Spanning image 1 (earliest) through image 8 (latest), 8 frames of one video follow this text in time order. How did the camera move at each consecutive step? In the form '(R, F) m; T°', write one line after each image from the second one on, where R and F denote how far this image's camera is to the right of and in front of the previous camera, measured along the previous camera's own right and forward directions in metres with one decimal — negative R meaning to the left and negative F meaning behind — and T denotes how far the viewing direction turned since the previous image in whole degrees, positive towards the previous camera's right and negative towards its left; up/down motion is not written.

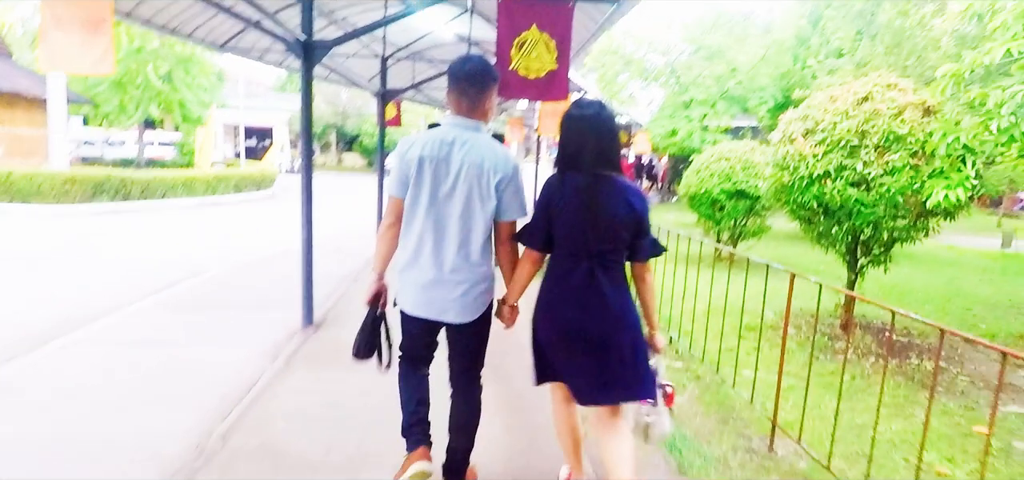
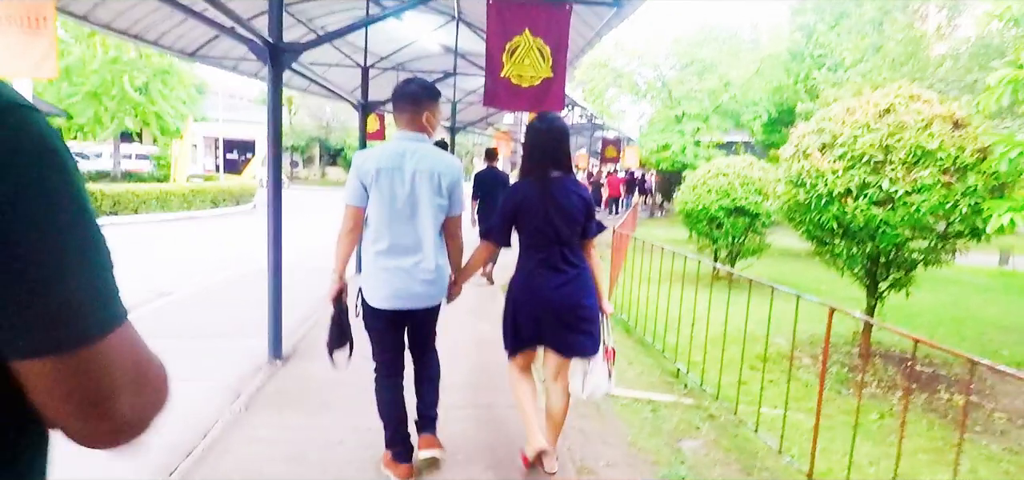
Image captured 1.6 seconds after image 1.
(-0.1, +0.5) m; +1°
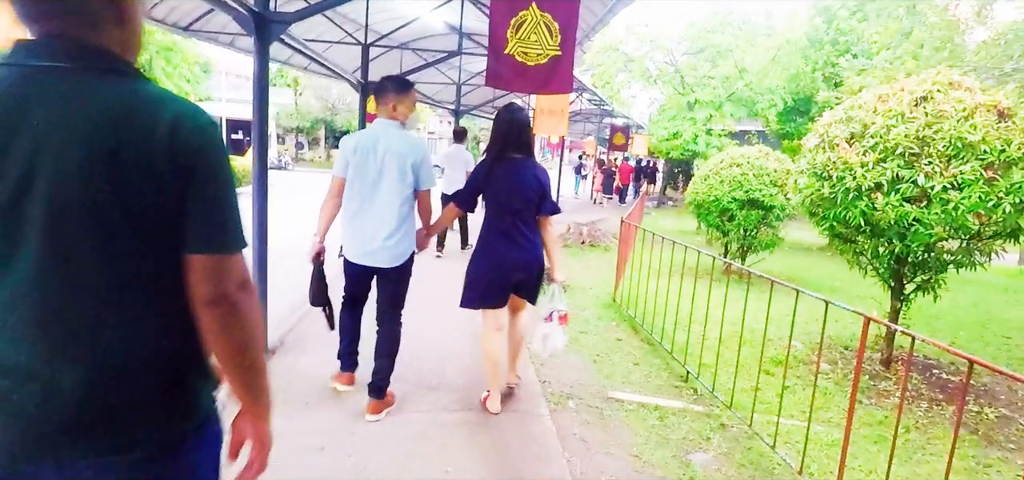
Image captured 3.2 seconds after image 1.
(0.0, +0.4) m; 0°
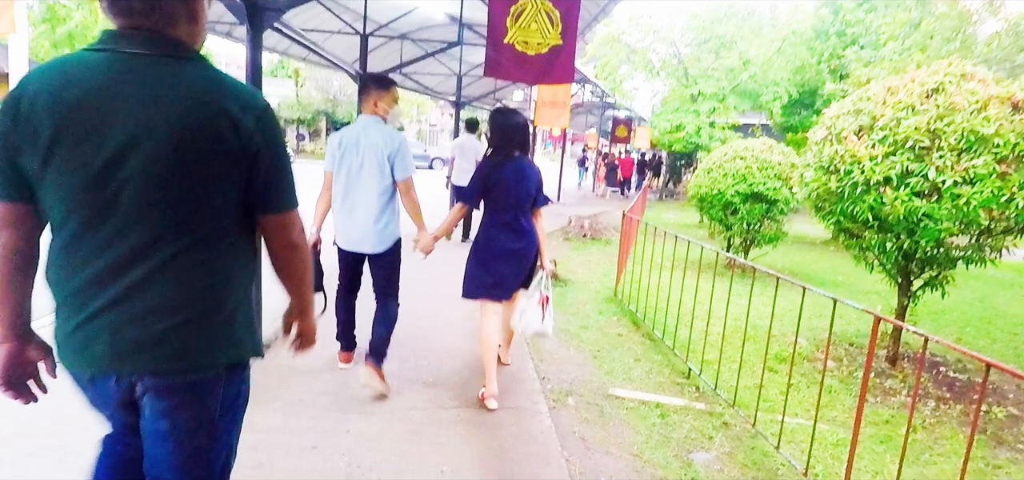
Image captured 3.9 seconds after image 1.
(0.0, +0.1) m; 0°
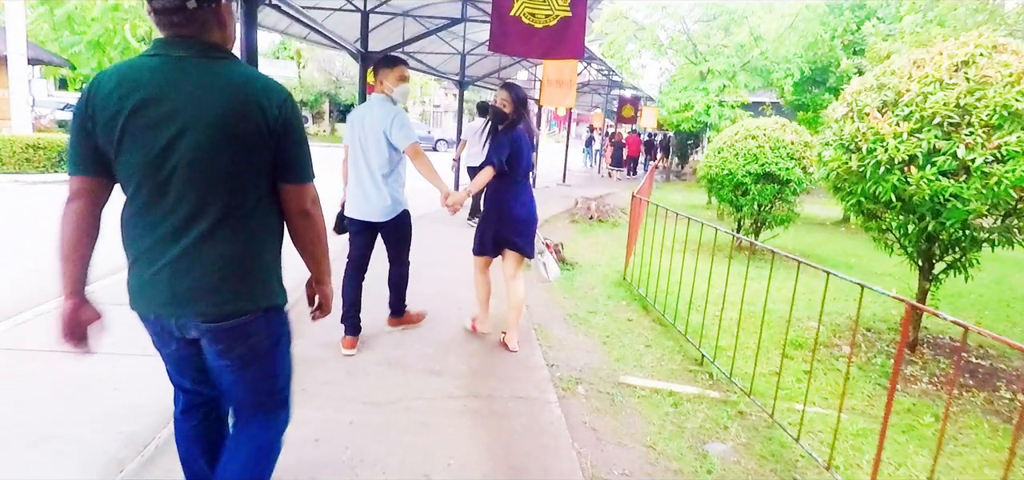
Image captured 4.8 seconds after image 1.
(0.0, +0.2) m; 0°
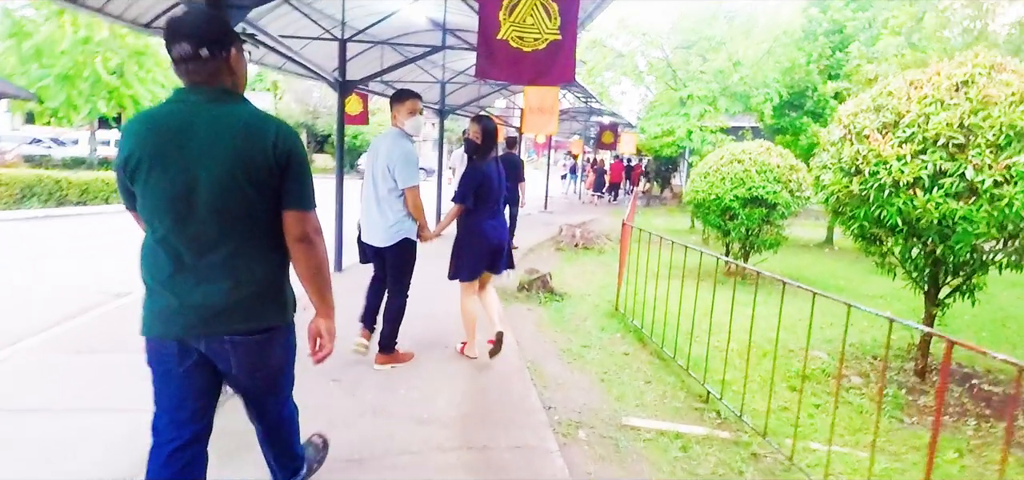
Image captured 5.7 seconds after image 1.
(-0.1, +0.3) m; +2°
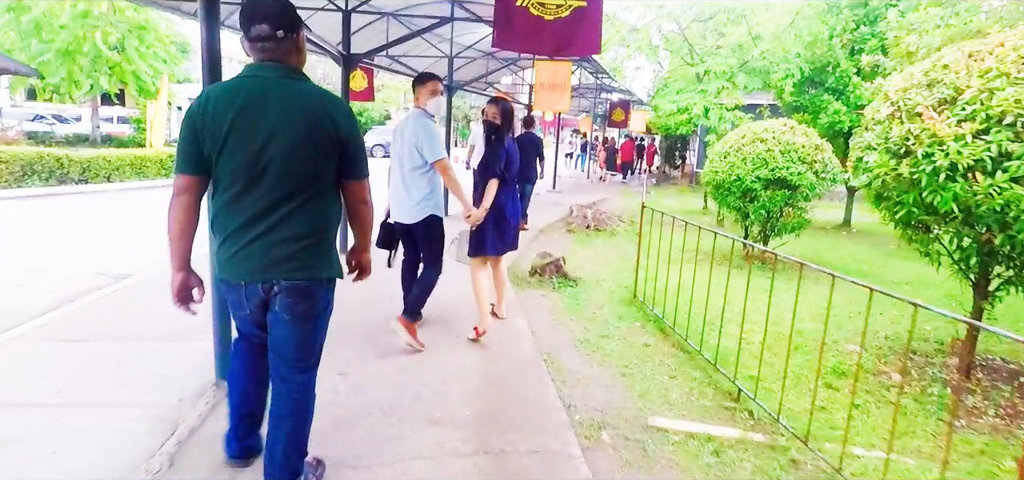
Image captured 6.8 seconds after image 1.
(-0.1, +0.4) m; 0°
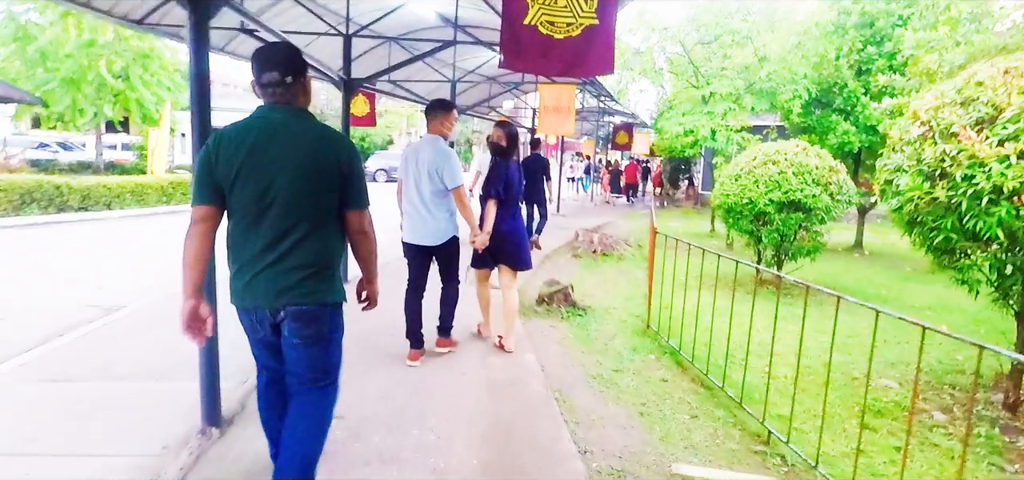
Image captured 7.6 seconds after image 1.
(0.0, +0.3) m; 0°
